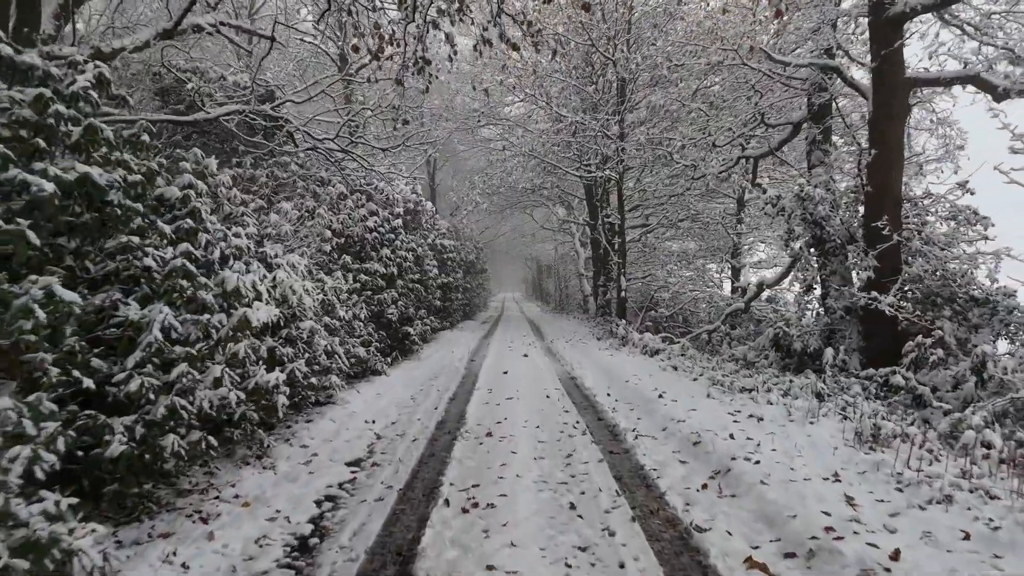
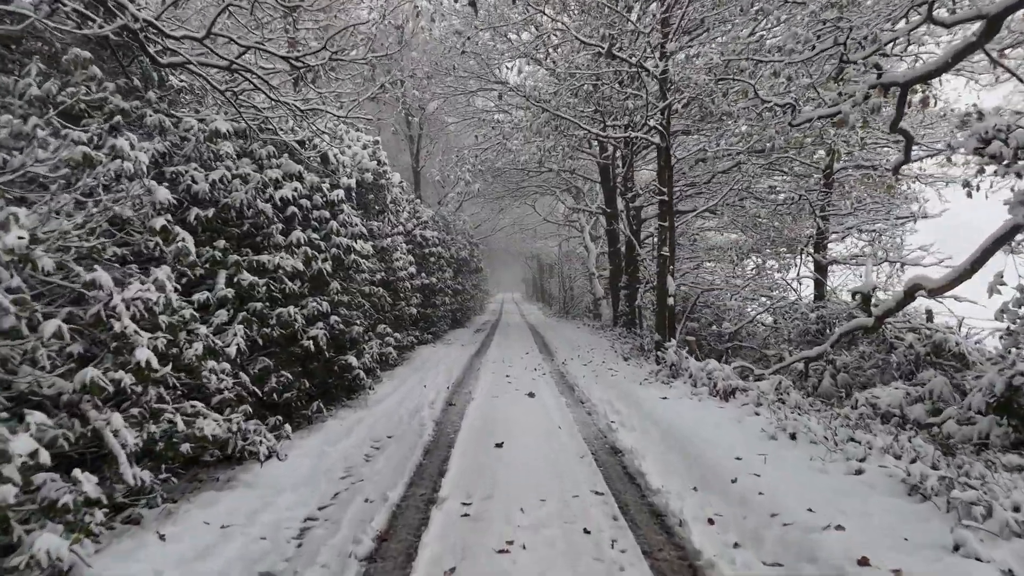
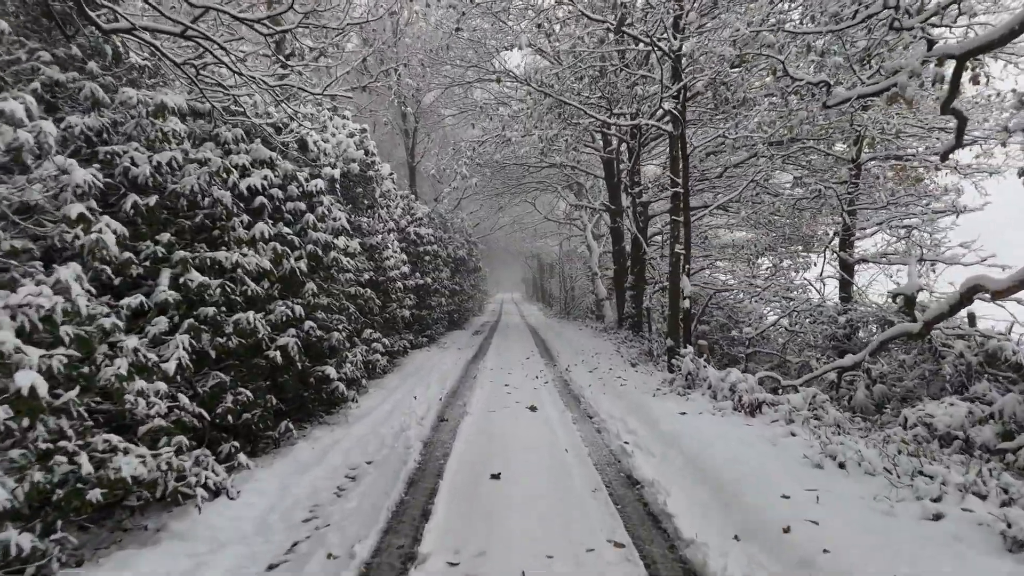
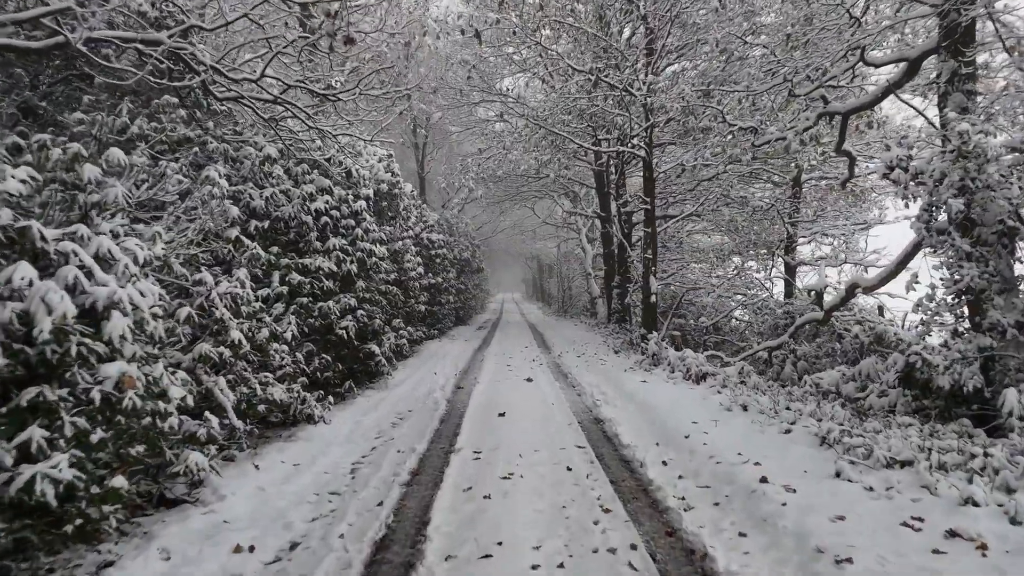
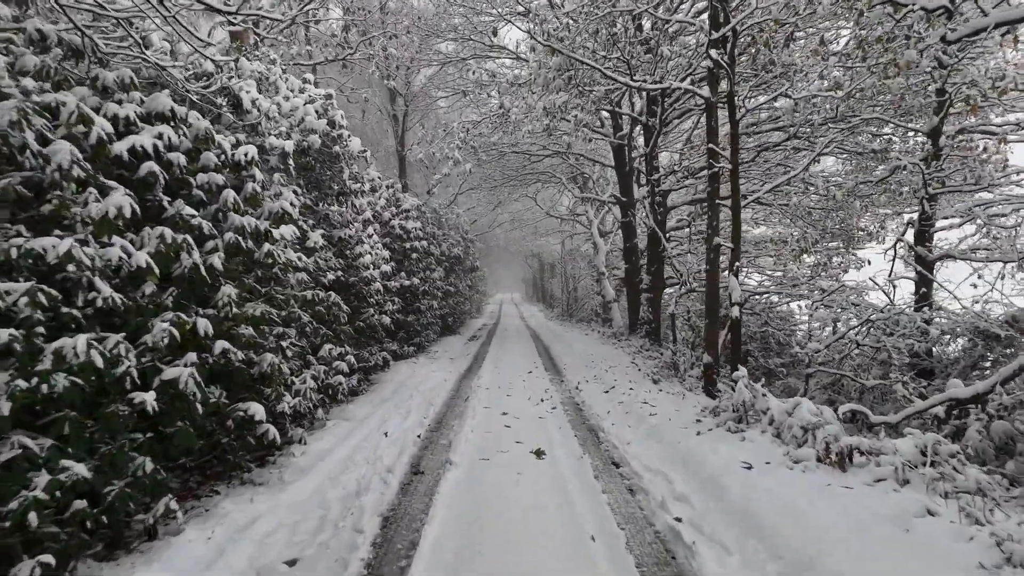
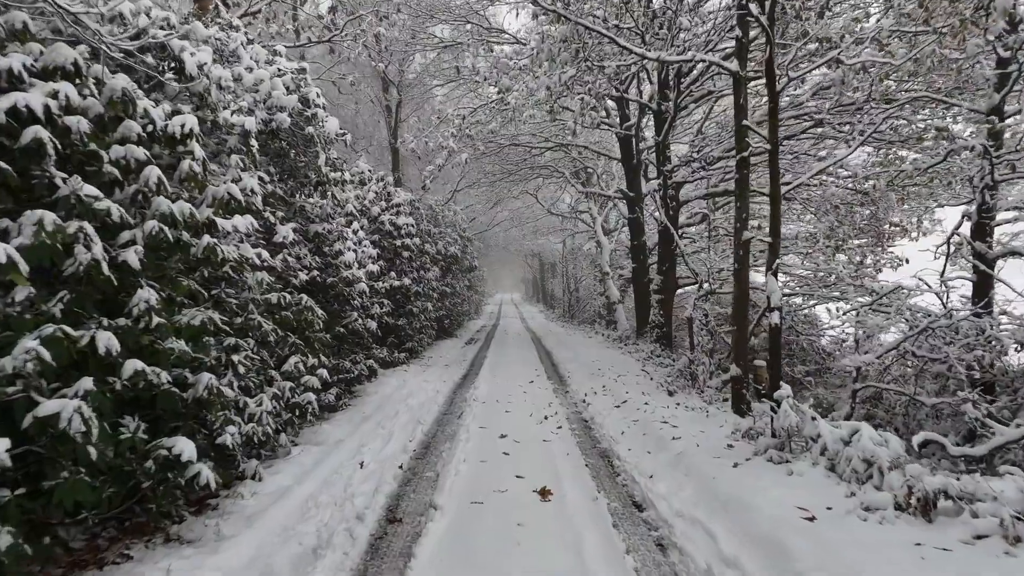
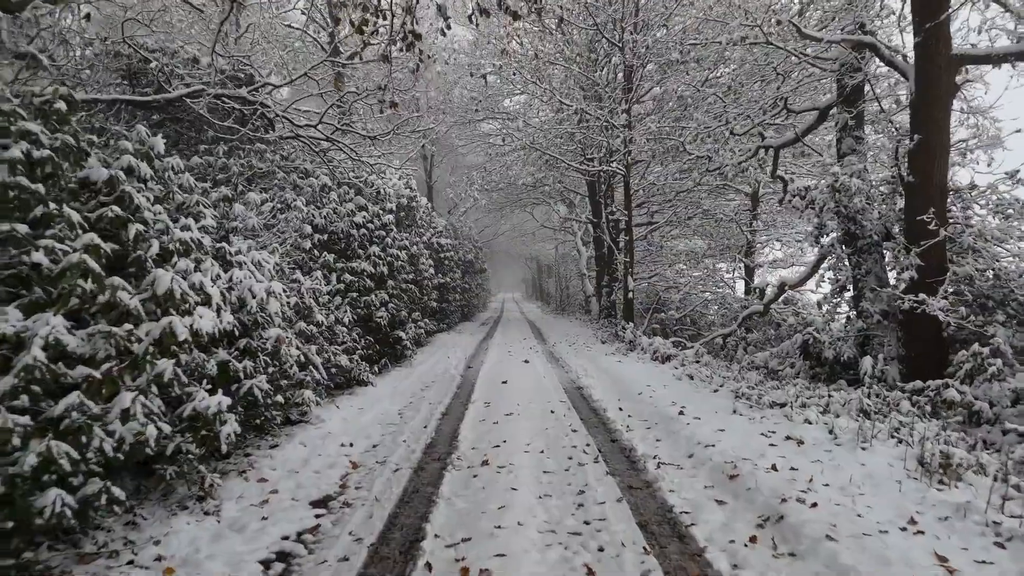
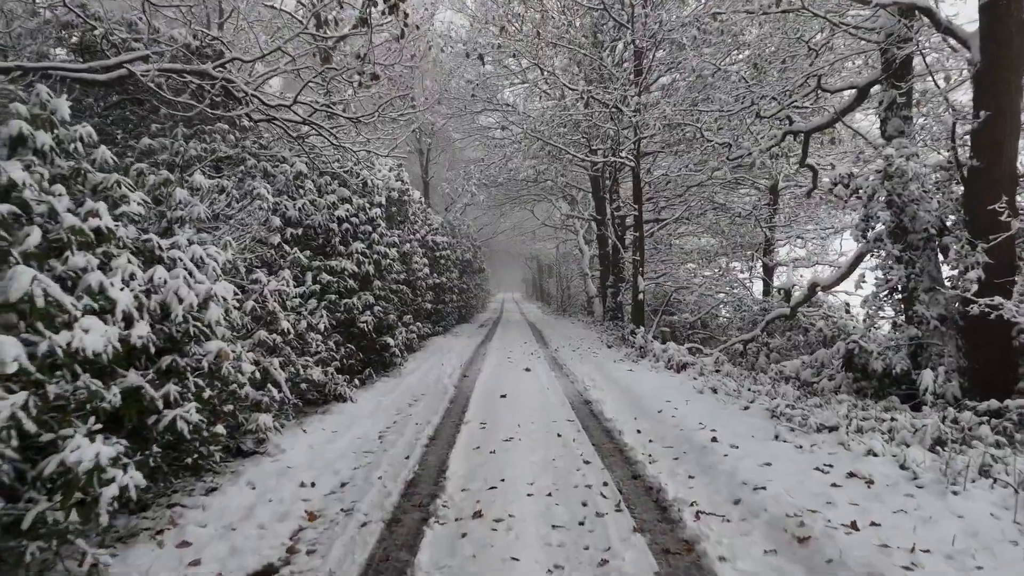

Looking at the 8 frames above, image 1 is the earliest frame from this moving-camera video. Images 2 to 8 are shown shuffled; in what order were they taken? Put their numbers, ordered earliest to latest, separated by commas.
7, 8, 4, 2, 3, 5, 6
